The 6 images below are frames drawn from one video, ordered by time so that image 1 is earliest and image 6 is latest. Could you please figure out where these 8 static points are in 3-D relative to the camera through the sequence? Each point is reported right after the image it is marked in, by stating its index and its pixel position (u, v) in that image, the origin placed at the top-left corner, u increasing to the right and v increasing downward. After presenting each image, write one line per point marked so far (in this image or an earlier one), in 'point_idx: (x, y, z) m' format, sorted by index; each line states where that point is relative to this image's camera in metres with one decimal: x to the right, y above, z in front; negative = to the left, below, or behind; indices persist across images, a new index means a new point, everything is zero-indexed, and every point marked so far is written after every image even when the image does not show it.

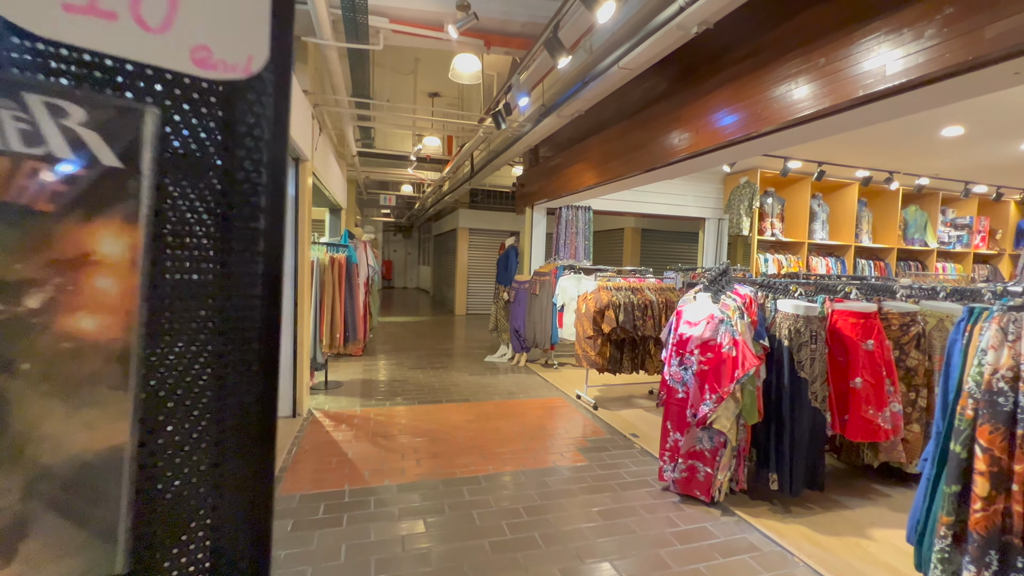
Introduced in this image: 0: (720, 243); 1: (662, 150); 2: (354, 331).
0: (+3.0, +0.7, +6.6) m
1: (+1.2, +1.1, +3.5) m
2: (-1.6, -0.4, +4.6) m
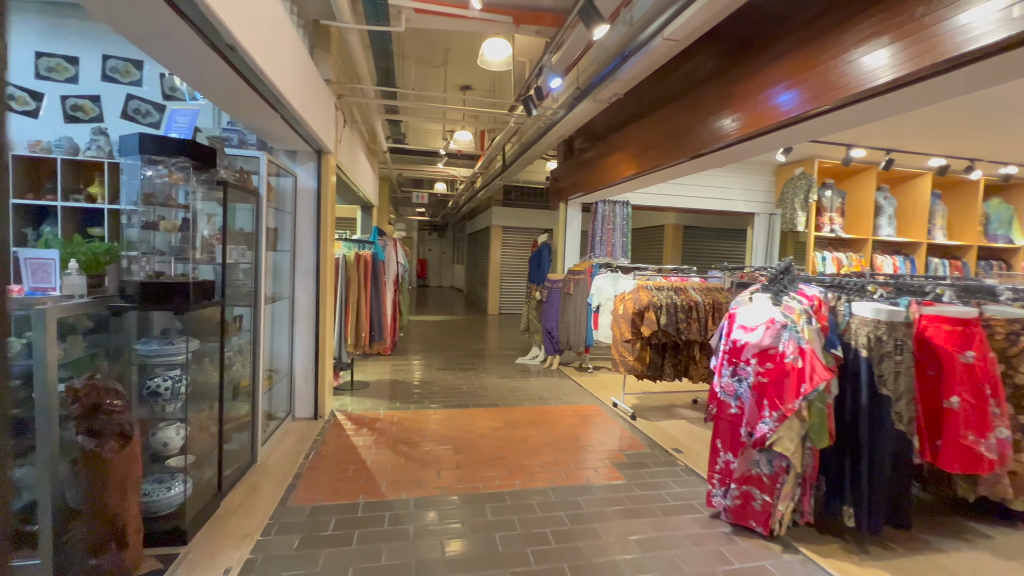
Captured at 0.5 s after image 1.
0: (+3.5, +0.7, +6.1) m
1: (+1.4, +1.1, +3.2) m
2: (-1.3, -0.4, +4.4) m
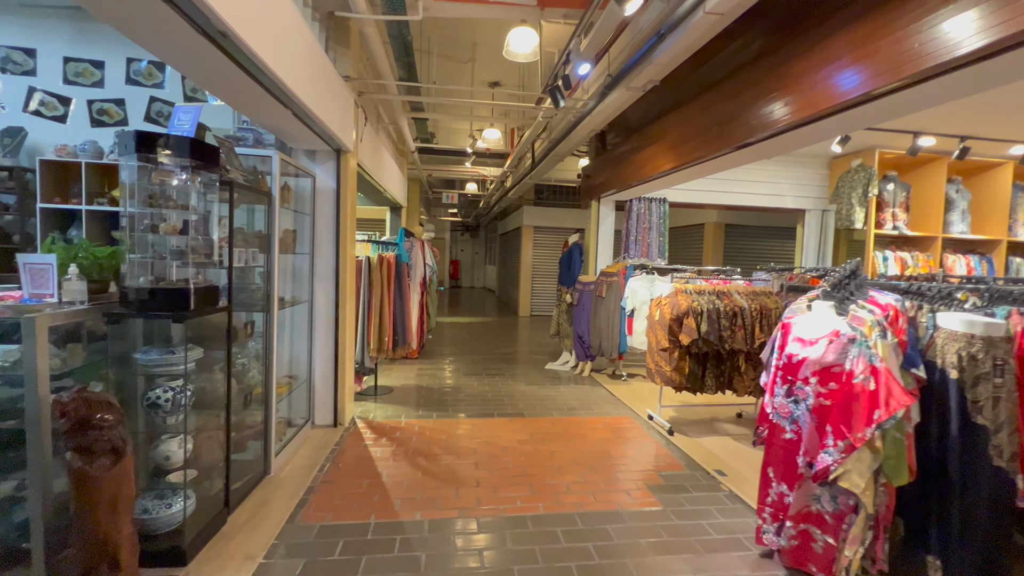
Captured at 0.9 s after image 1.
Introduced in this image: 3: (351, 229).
0: (+3.9, +0.6, +5.6) m
1: (+1.5, +1.0, +2.9) m
2: (-1.0, -0.5, +4.3) m
3: (-1.2, +0.4, +3.4) m
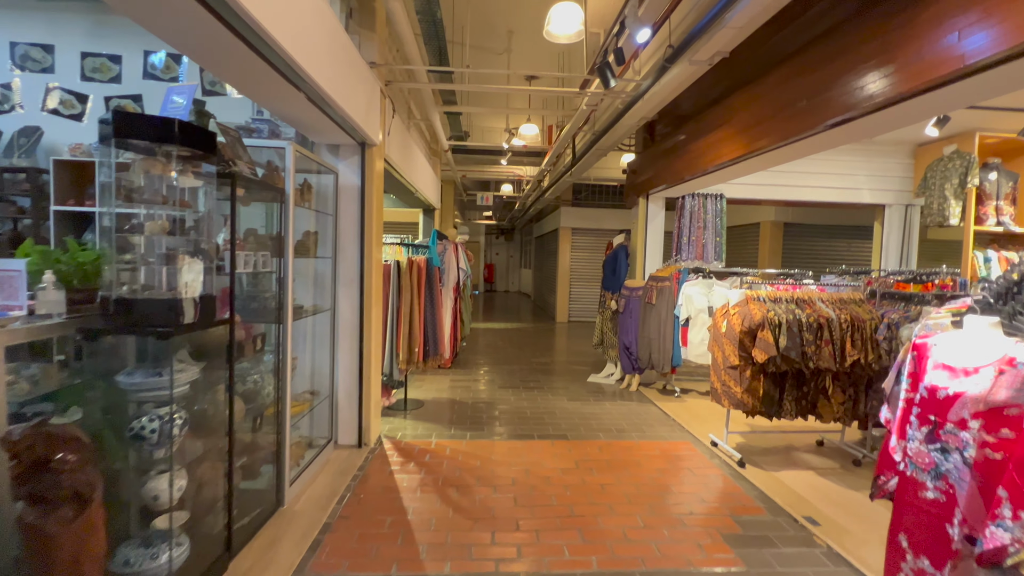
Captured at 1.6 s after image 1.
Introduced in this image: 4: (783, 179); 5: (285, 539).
0: (+4.3, +0.6, +4.9) m
1: (+1.8, +1.0, +2.4) m
2: (-0.7, -0.5, +4.0) m
3: (-0.9, +0.4, +3.1) m
4: (+3.0, +1.2, +5.0) m
5: (-1.1, -1.2, +2.1) m
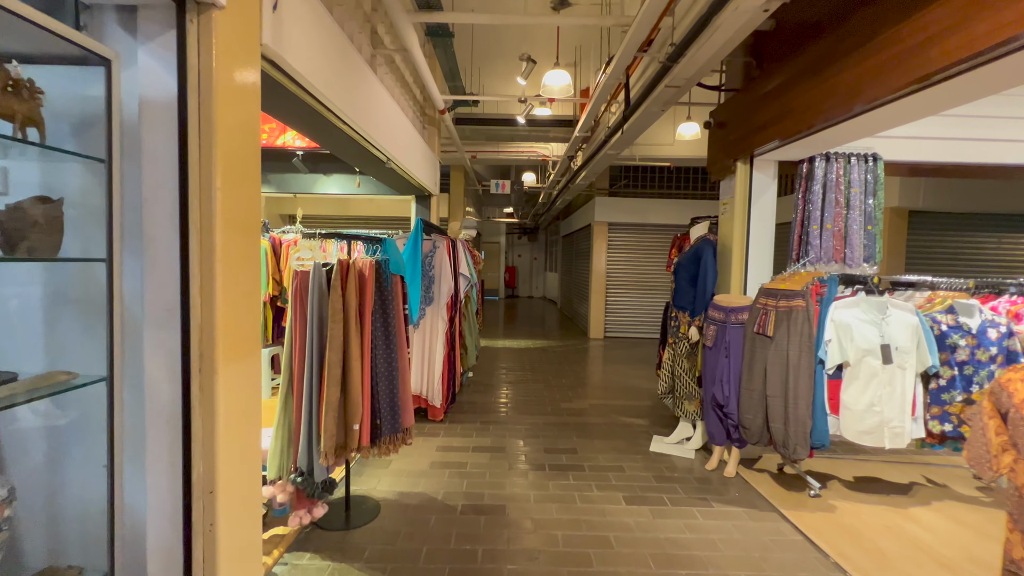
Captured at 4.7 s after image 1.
0: (+4.5, +0.4, +3.0) m
1: (+1.8, +0.9, +0.5) m
2: (-0.6, -0.6, +2.3) m
3: (-0.9, +0.3, +1.5) m
4: (+3.1, +1.1, +3.1) m
5: (-1.1, -1.3, +0.4) m
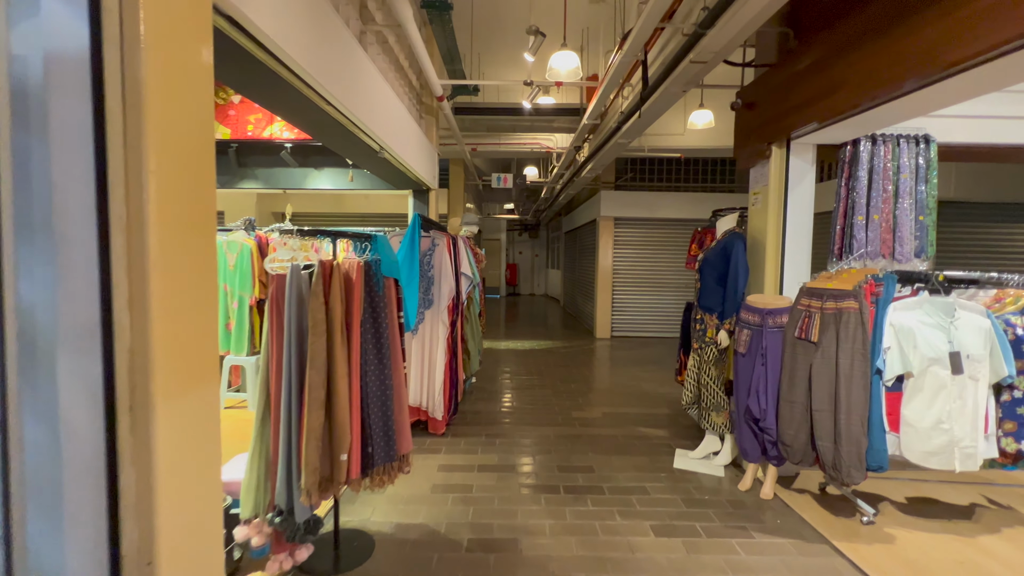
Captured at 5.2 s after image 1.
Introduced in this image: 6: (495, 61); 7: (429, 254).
0: (+4.5, +0.5, +2.7) m
1: (+1.8, +0.9, +0.2) m
2: (-0.5, -0.7, +2.0) m
3: (-0.8, +0.3, +1.1) m
4: (+3.2, +1.1, +2.8) m
5: (-1.0, -1.3, +0.1) m
6: (-0.2, +2.4, +4.8) m
7: (-0.6, +0.3, +3.3) m
